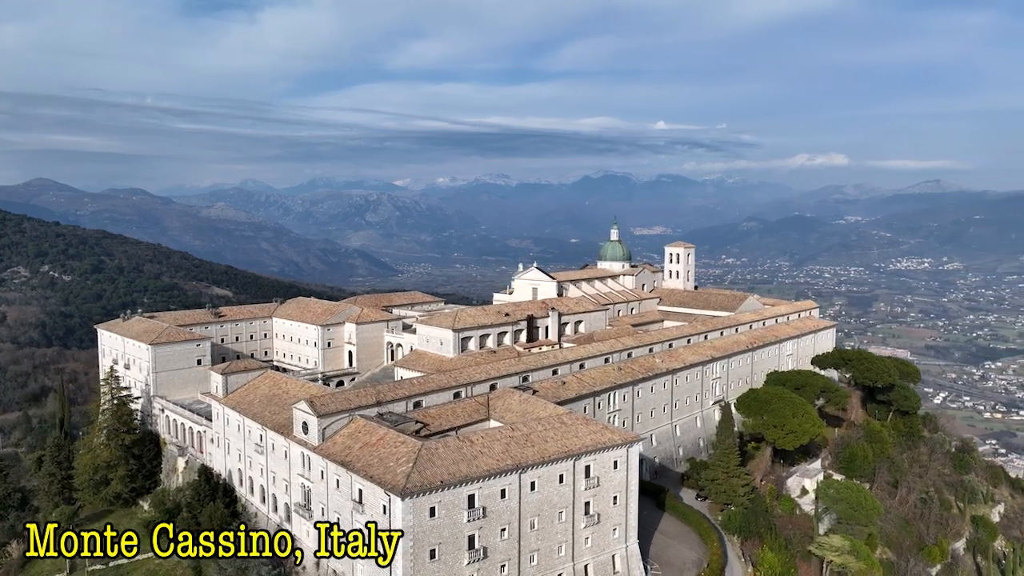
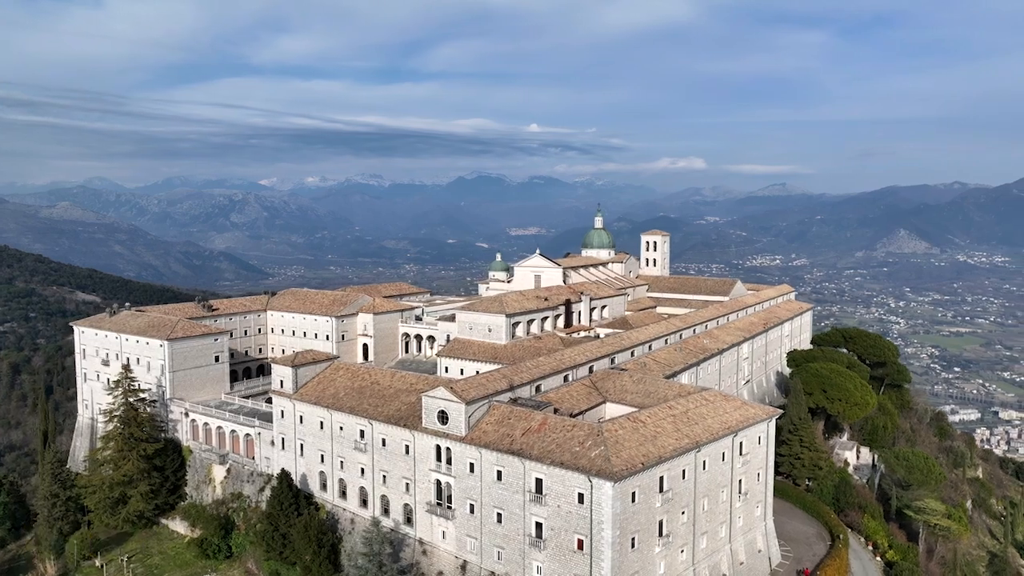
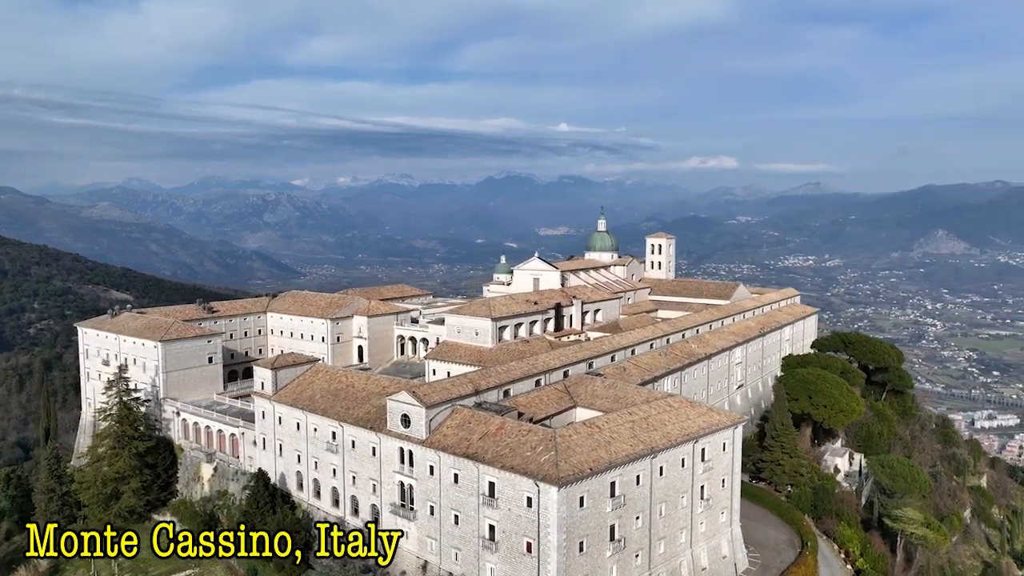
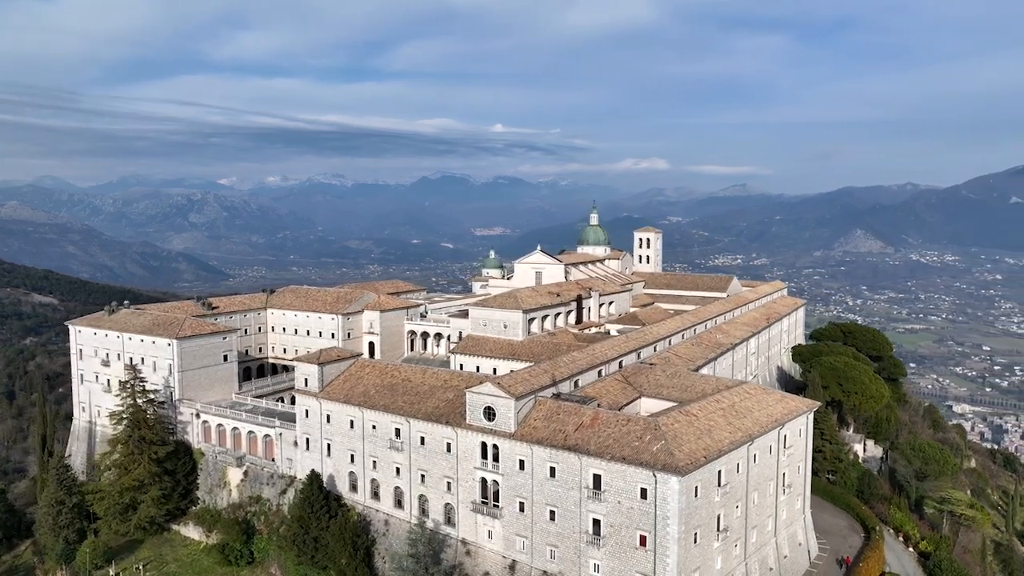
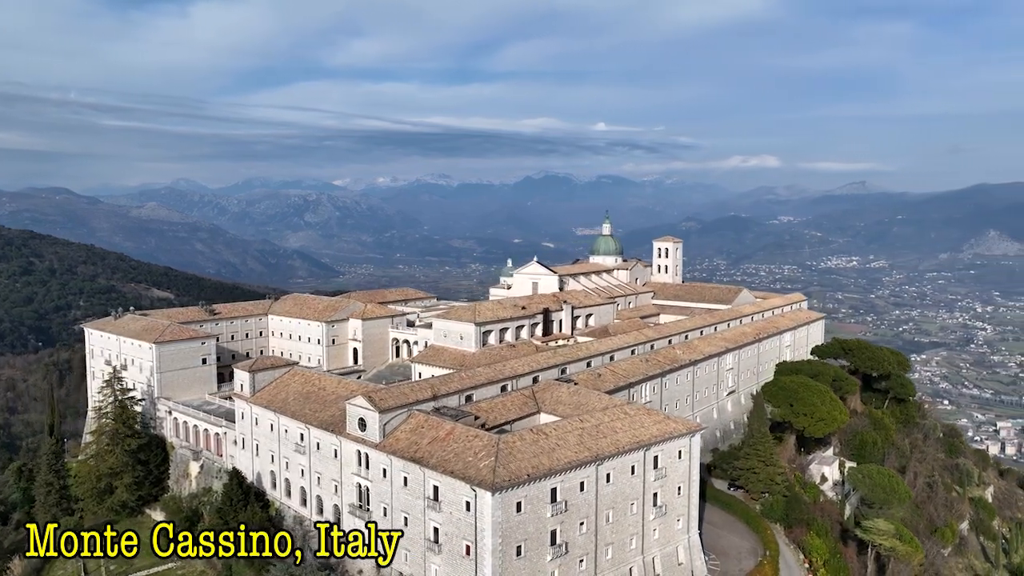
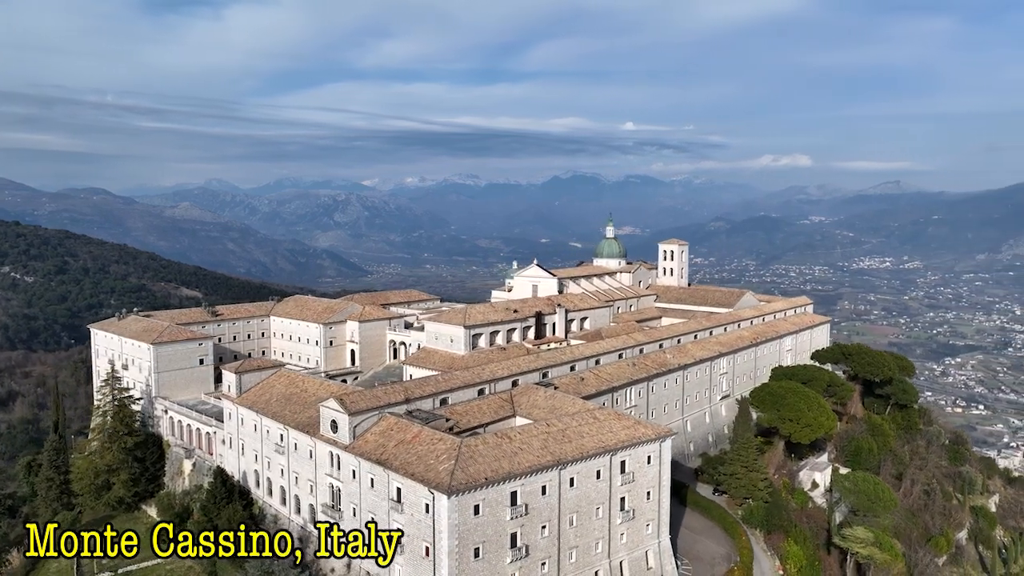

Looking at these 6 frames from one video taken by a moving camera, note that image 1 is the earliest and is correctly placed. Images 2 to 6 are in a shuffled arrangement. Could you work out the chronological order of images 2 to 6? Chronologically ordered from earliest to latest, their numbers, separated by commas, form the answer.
6, 5, 3, 2, 4
